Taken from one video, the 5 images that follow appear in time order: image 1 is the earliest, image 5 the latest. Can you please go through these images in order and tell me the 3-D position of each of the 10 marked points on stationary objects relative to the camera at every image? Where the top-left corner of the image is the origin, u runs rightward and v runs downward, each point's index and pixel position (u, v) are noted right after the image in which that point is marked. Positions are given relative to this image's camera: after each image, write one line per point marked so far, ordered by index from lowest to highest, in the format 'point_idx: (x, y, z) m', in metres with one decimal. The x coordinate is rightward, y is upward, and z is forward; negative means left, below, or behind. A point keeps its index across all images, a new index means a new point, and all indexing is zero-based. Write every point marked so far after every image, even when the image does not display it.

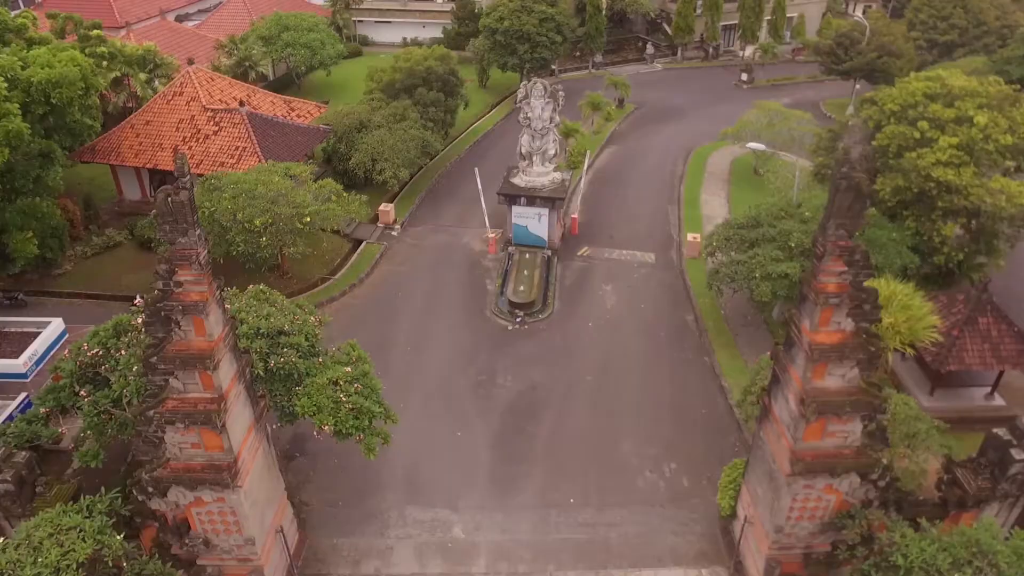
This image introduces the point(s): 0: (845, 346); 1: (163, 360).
0: (+5.7, -1.0, +13.1) m
1: (-5.9, -1.2, +13.1) m
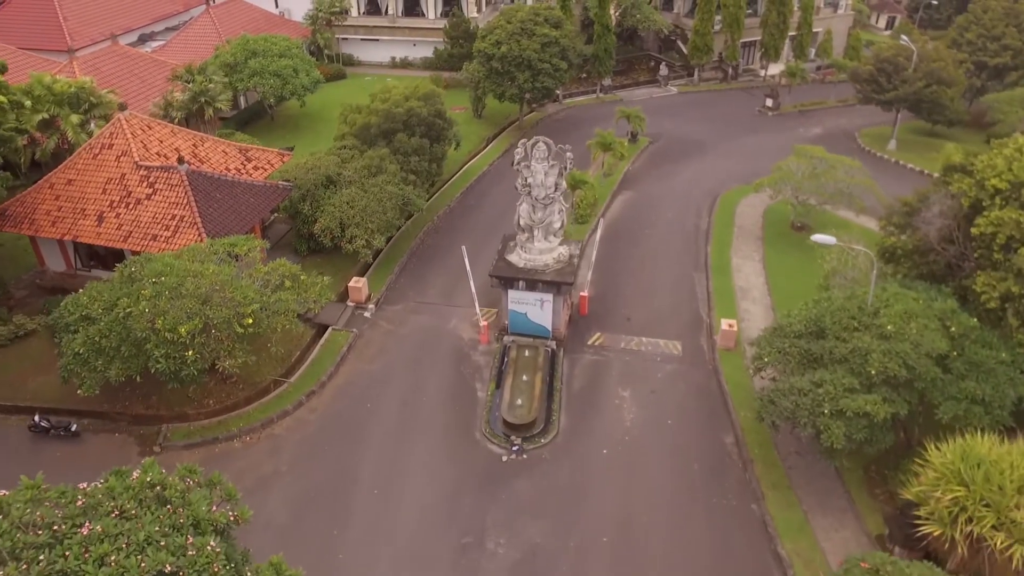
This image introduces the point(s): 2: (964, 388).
0: (+5.5, -4.3, +7.5) m
1: (-6.1, -4.6, +7.5) m
2: (+10.5, -2.3, +17.9) m
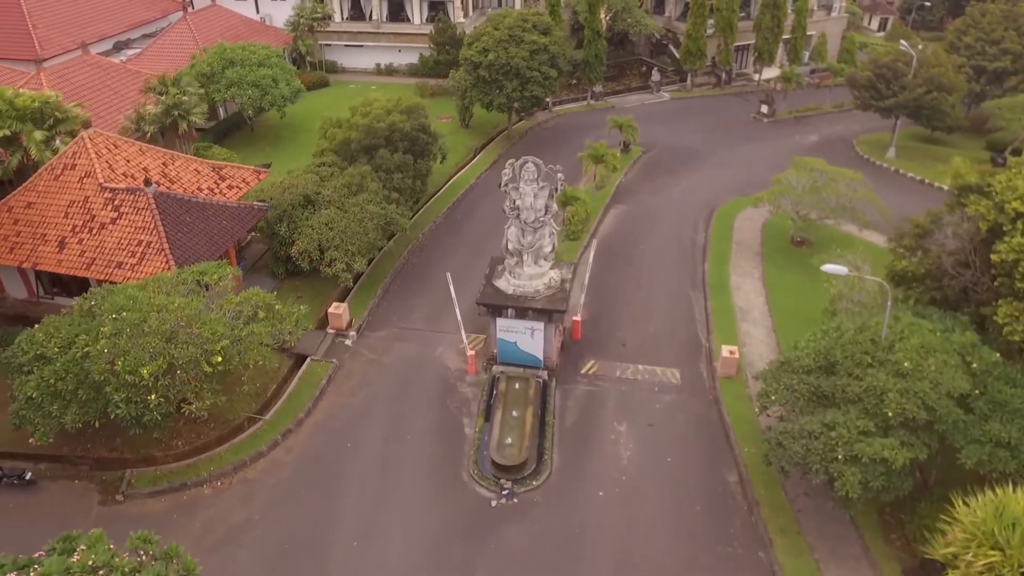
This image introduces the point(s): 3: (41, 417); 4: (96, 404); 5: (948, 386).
0: (+5.4, -5.1, +6.1) m
1: (-6.2, -5.5, +6.0) m
2: (+10.3, -3.1, +16.6) m
3: (-11.7, -3.2, +19.2) m
4: (-10.4, -2.9, +19.2) m
5: (+9.6, -2.2, +16.9) m
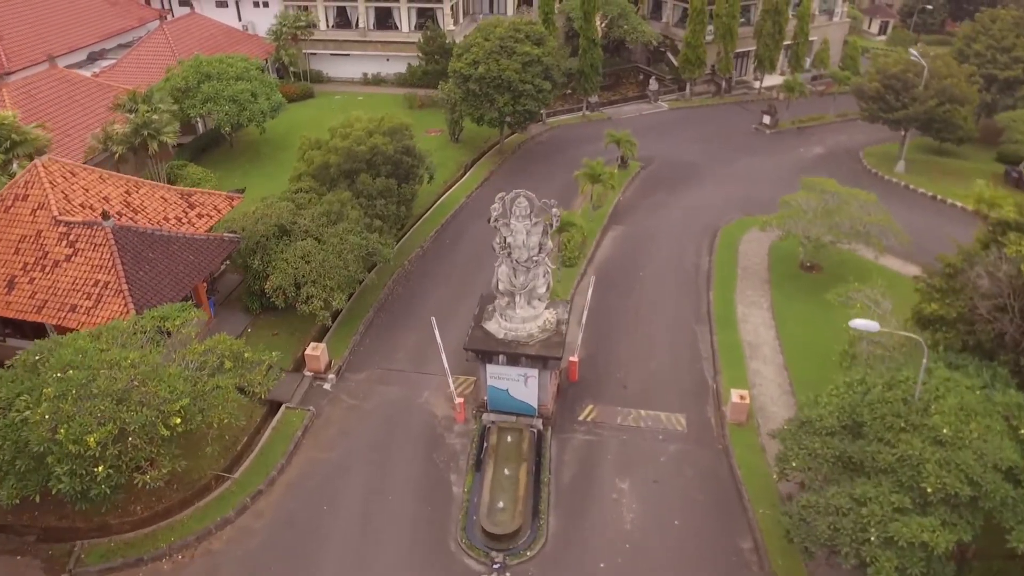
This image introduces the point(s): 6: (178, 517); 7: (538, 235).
0: (+5.3, -6.3, +4.2) m
1: (-6.3, -6.7, +4.0) m
2: (+10.1, -4.2, +14.7) m
3: (-11.9, -4.4, +17.1) m
4: (-10.6, -4.1, +17.2) m
5: (+9.4, -3.3, +15.0) m
6: (-8.4, -5.8, +19.5) m
7: (+0.7, +1.4, +20.0) m
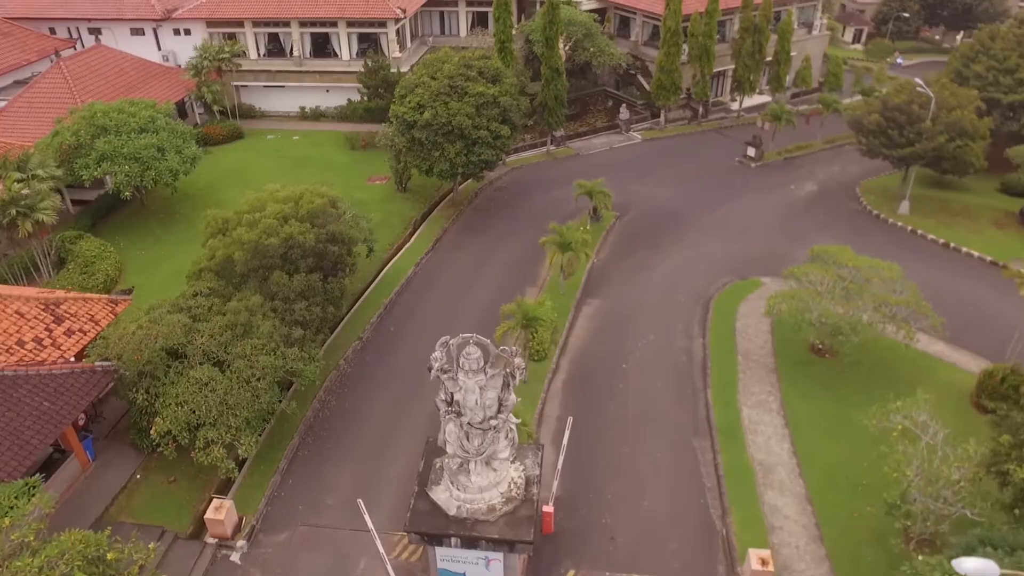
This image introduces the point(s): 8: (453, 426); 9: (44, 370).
0: (+5.2, -9.5, -0.8) m
1: (-6.4, -10.3, -1.4) m
2: (+9.5, -7.2, +9.9) m
3: (-12.5, -8.2, +11.4) m
4: (-11.2, -7.8, +11.5) m
5: (+8.8, -6.3, +10.2) m
6: (-9.1, -9.4, +14.0) m
7: (-0.3, -1.9, +14.8) m
8: (-1.2, -2.7, +15.4) m
9: (-11.4, -2.0, +18.7) m
